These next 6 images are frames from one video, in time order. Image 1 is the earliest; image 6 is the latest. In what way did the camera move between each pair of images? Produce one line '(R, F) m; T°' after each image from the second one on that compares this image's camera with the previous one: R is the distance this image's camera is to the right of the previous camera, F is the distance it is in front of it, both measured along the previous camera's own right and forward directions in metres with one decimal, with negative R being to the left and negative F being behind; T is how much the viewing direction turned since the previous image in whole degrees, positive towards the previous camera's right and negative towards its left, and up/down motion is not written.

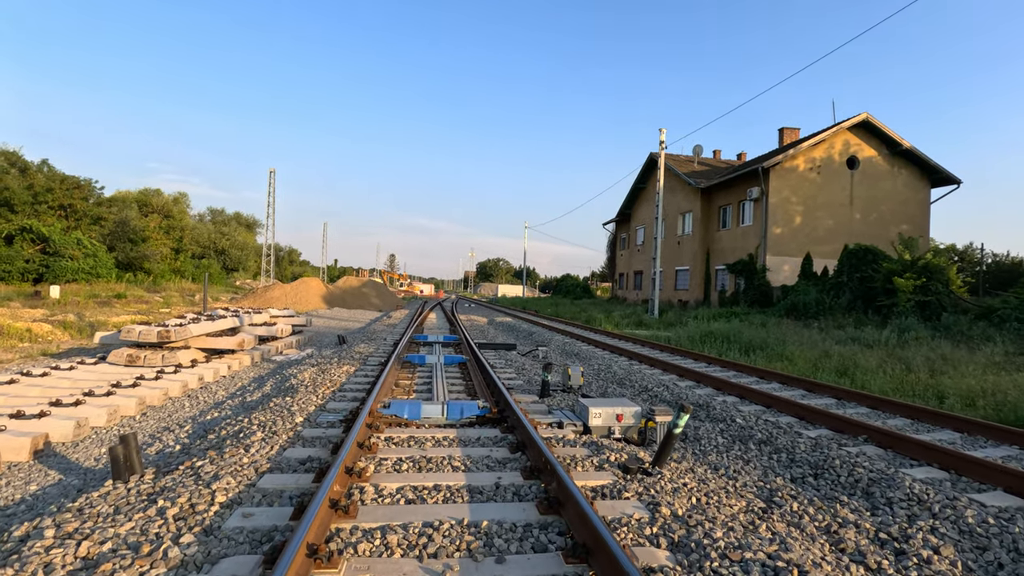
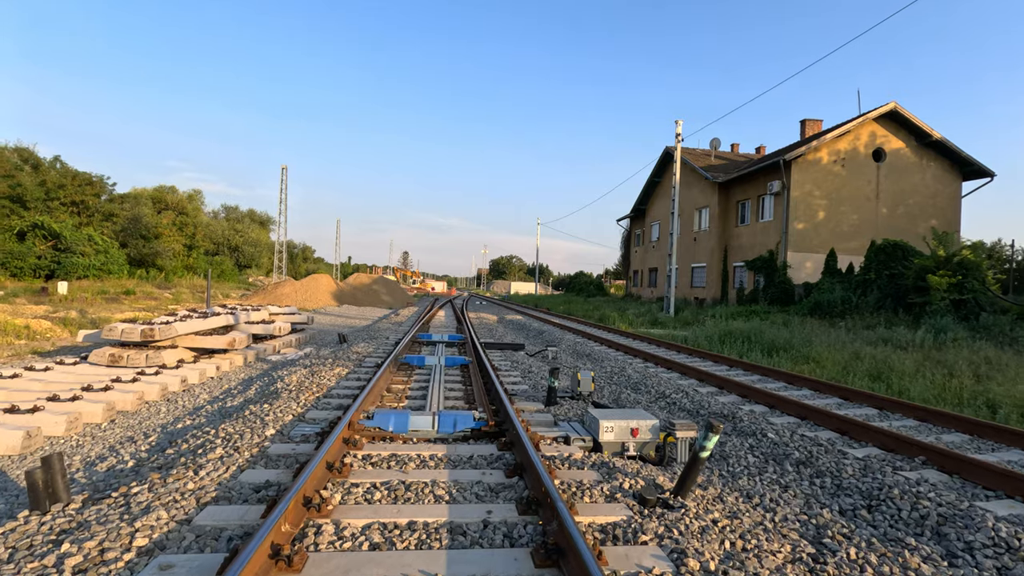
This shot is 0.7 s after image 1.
(+0.1, +0.6) m; -1°
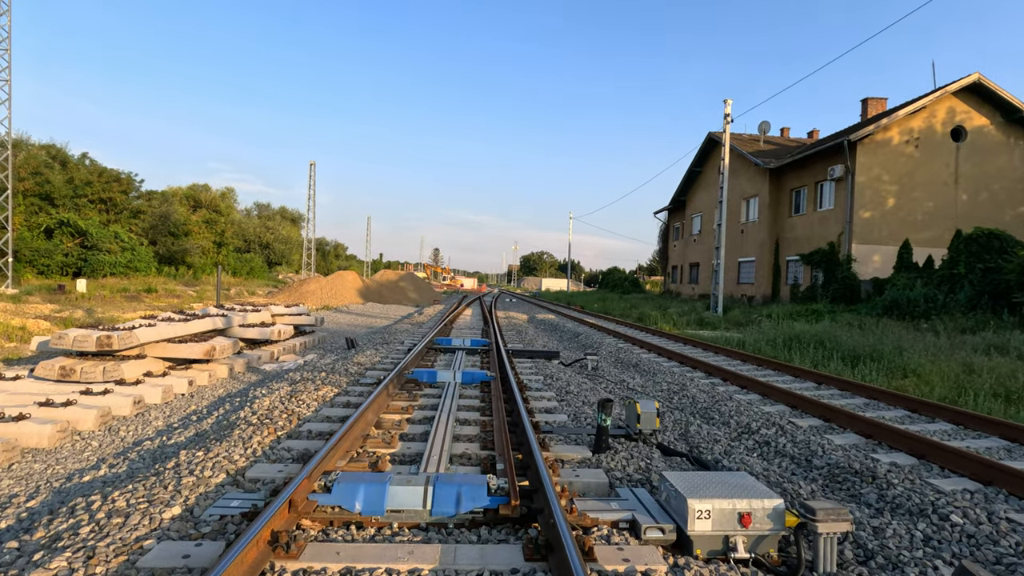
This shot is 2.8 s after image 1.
(0.0, +1.7) m; -3°
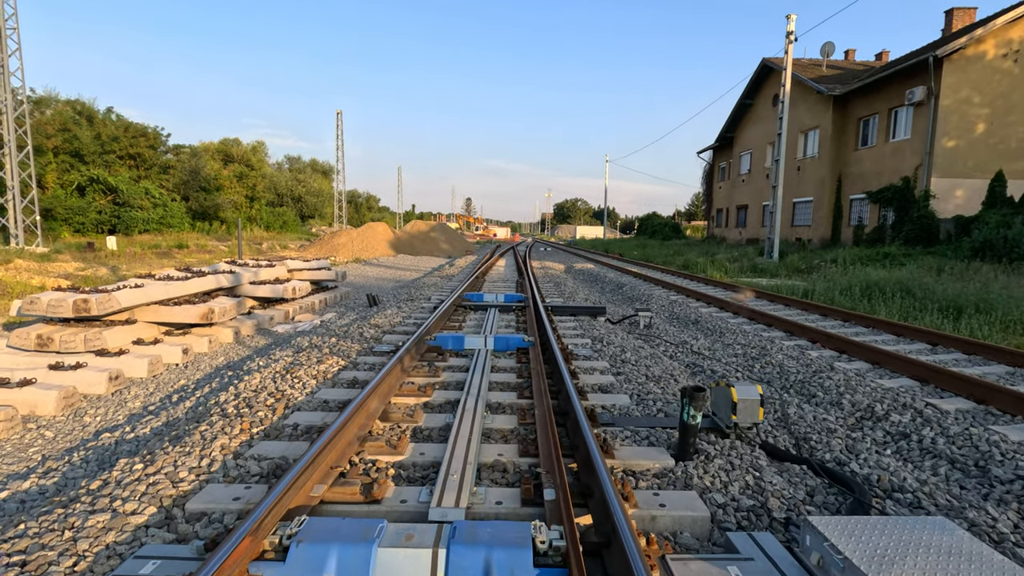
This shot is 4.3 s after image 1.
(-0.1, +1.2) m; -4°
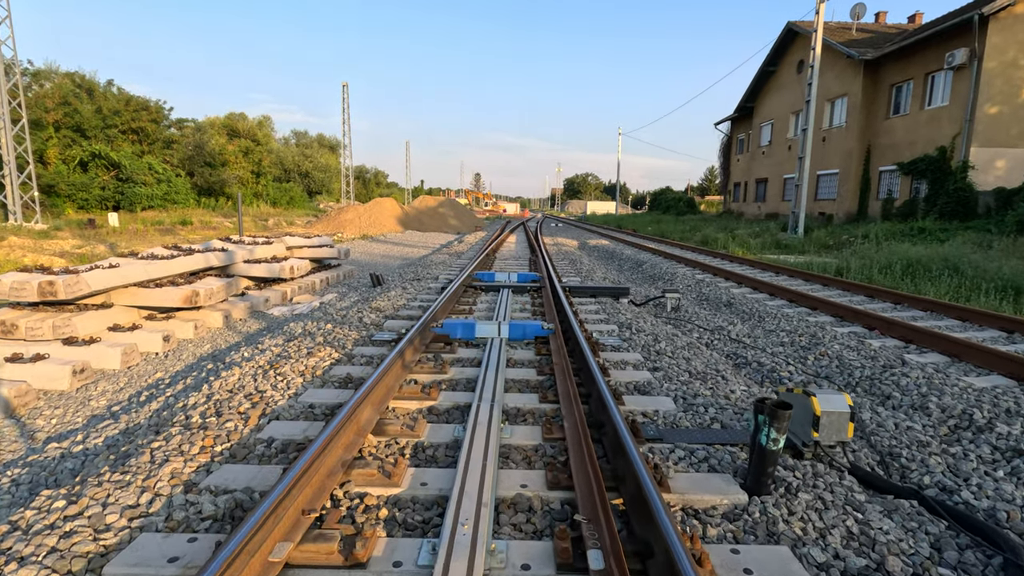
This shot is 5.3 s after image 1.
(-0.1, +0.7) m; -1°
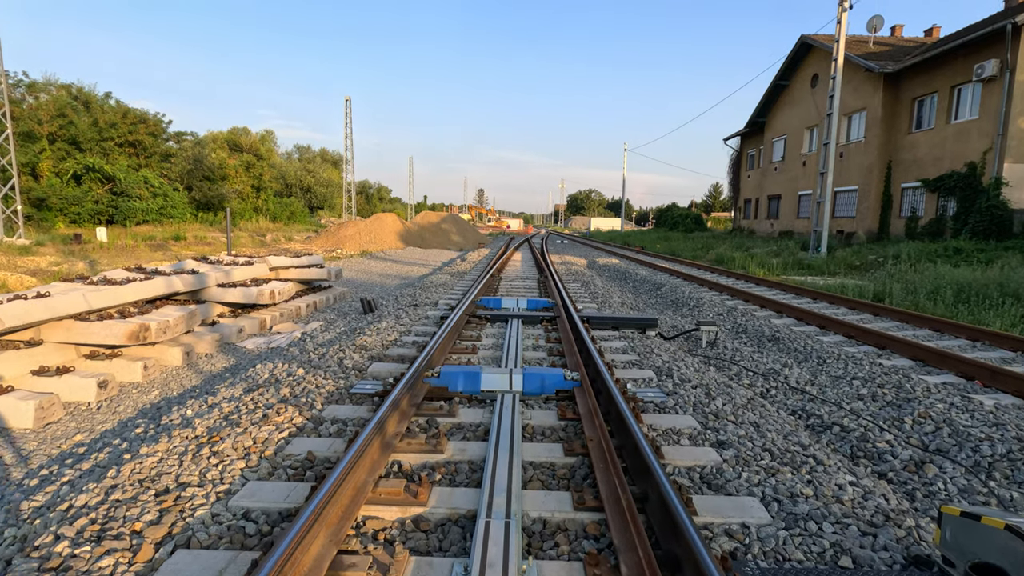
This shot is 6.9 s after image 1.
(-0.1, +1.0) m; 0°
